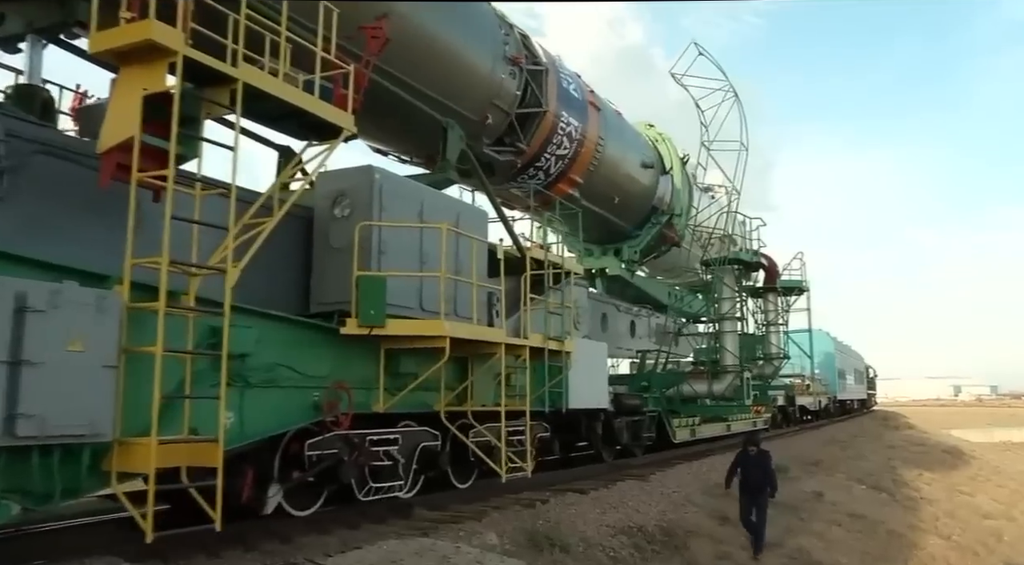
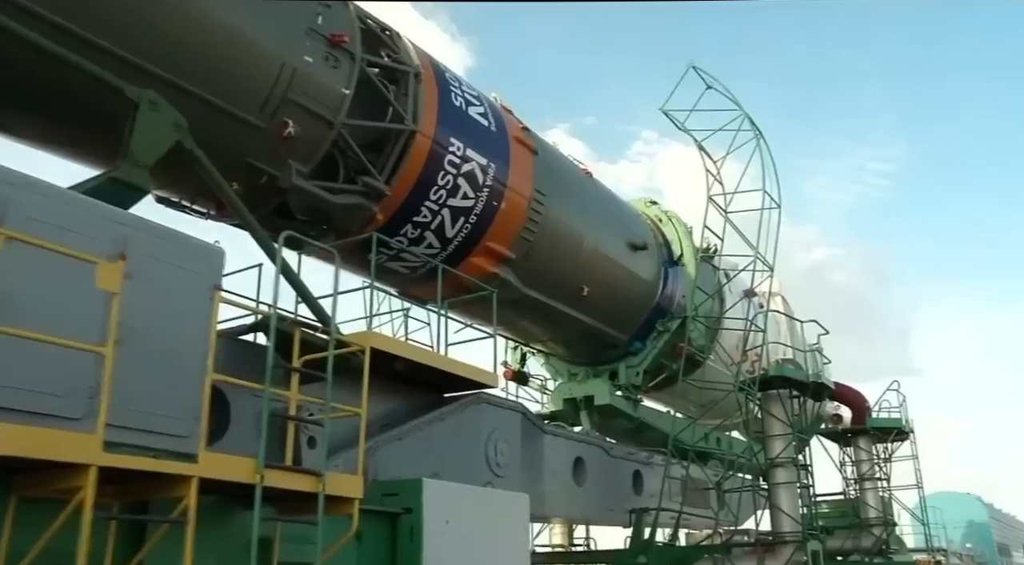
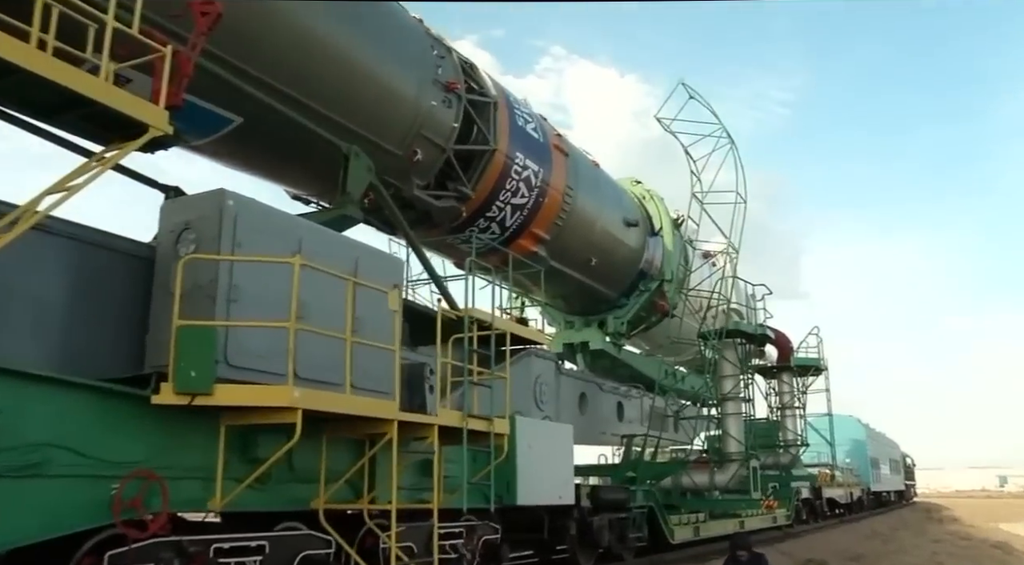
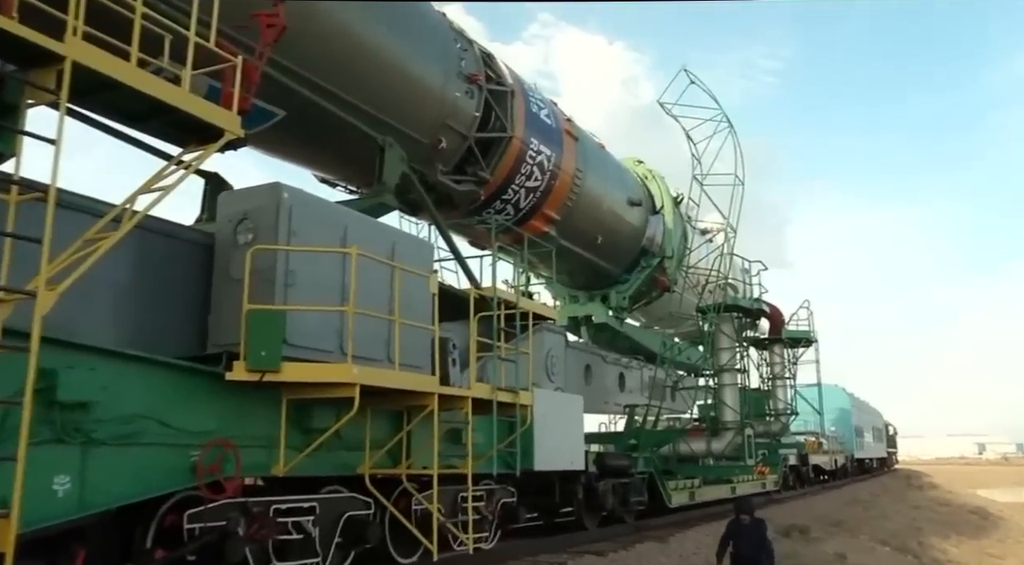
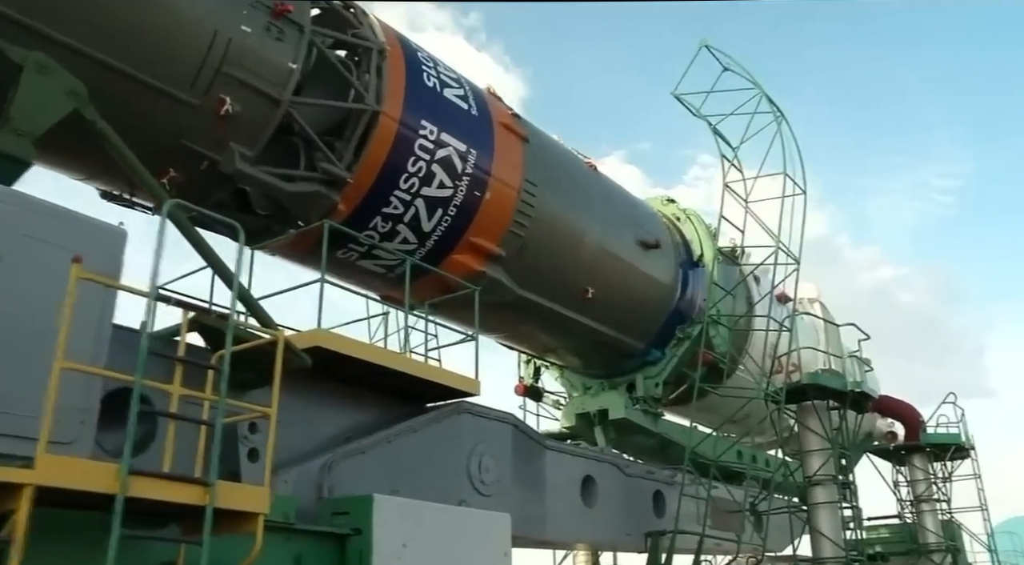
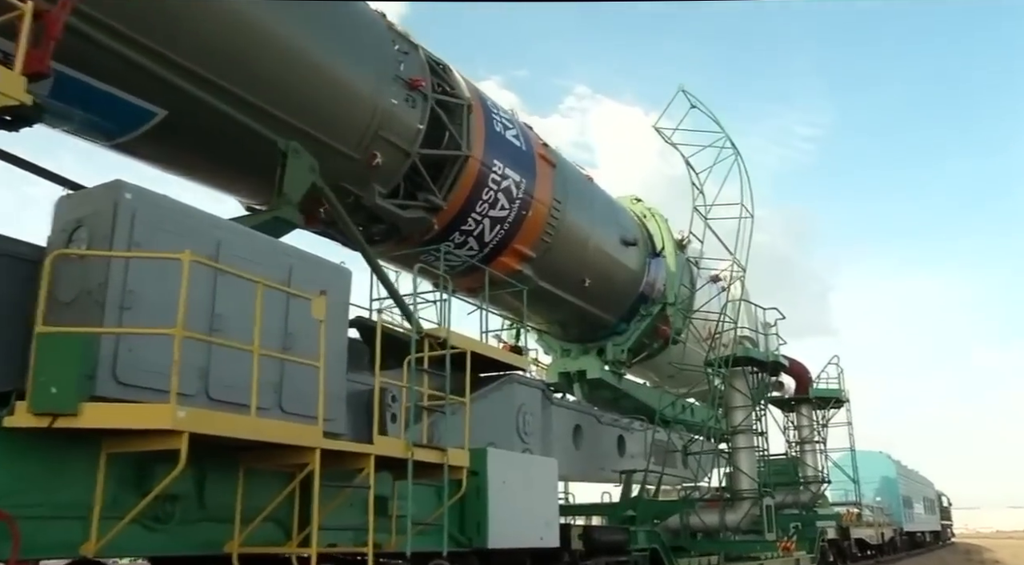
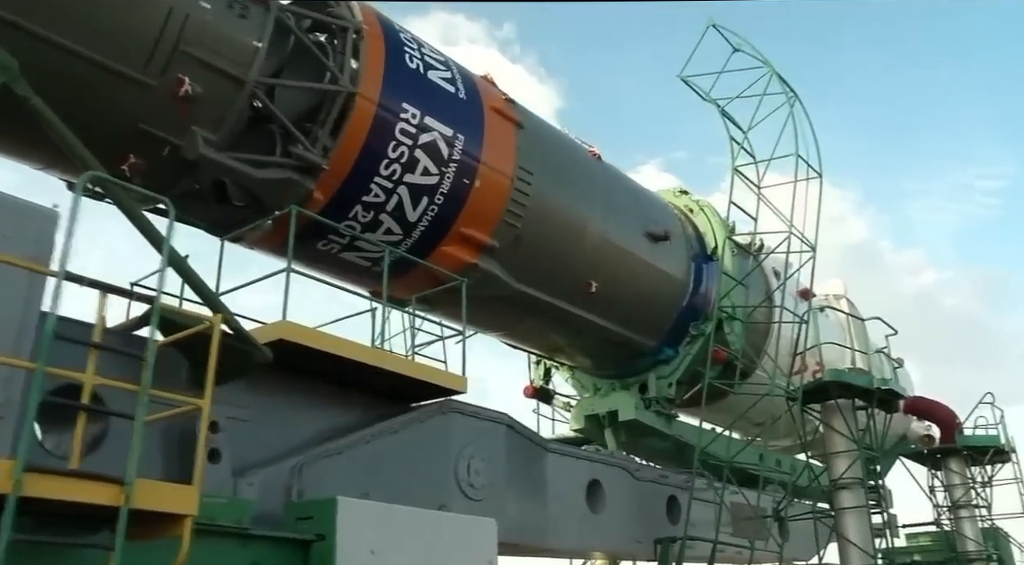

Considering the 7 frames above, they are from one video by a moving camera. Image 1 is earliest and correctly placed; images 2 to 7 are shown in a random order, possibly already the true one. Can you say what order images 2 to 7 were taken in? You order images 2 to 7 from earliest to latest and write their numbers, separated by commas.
4, 3, 6, 2, 5, 7
